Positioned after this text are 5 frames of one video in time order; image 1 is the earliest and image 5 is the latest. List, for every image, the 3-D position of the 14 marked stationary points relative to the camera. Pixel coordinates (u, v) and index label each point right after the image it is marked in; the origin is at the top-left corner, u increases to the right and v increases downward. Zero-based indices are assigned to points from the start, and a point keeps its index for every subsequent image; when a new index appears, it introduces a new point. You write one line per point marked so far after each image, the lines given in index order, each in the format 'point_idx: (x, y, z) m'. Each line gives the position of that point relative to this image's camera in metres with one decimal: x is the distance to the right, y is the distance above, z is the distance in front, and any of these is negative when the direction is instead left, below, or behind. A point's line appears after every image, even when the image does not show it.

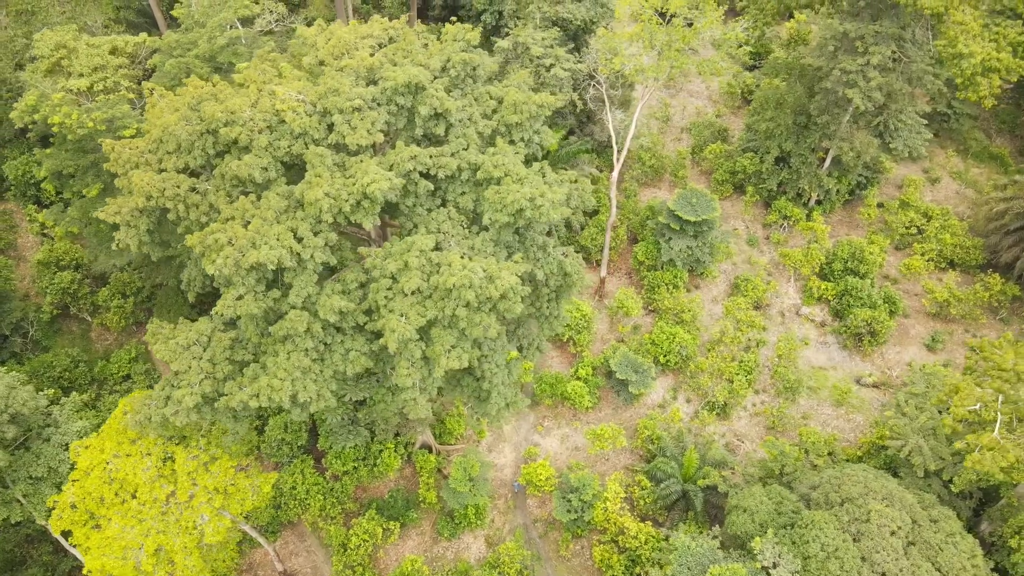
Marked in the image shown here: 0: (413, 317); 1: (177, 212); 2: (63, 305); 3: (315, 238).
0: (-1.1, -0.3, +7.7) m
1: (-3.9, +0.9, +8.7) m
2: (-9.5, -0.4, +15.8) m
3: (-2.1, +0.5, +7.9) m
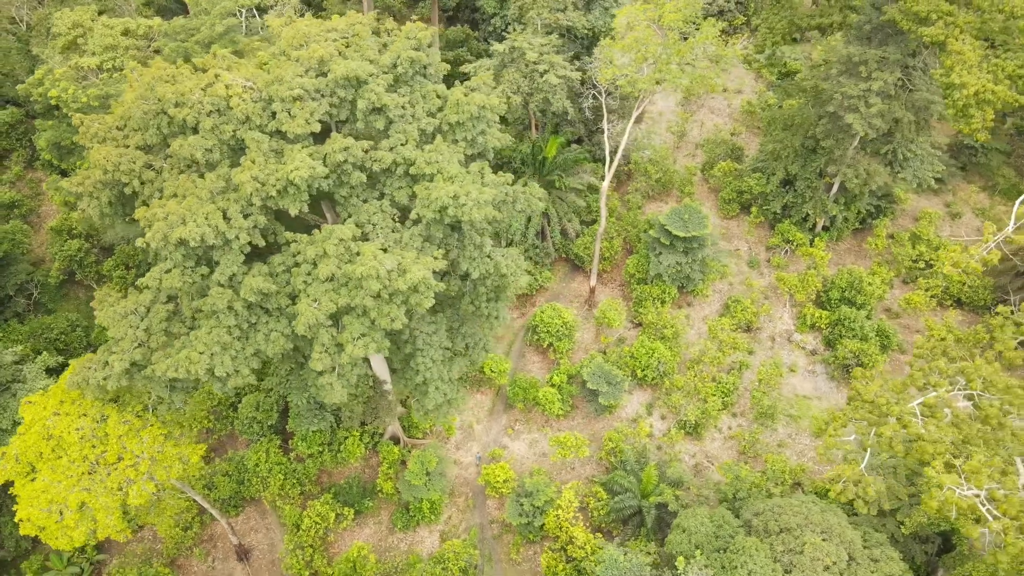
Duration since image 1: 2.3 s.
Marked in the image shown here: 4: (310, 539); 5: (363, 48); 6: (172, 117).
0: (-2.0, -0.2, +7.9) m
1: (-4.6, +1.2, +9.1) m
2: (-9.9, +0.4, +16.5) m
3: (-3.0, +0.8, +8.2) m
4: (-3.6, -4.5, +13.2) m
5: (-1.9, +3.0, +9.2) m
6: (-4.1, +2.1, +8.9) m
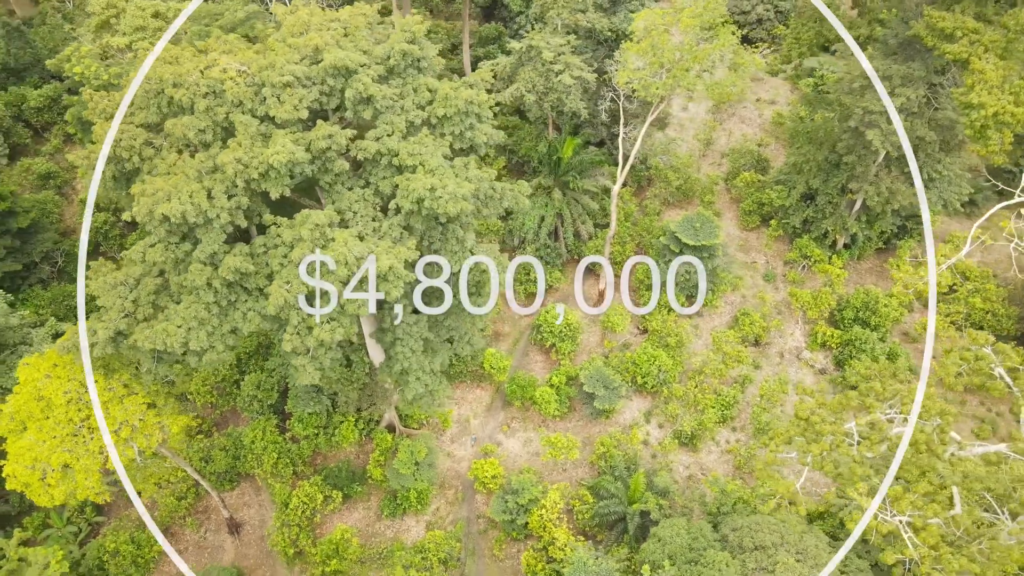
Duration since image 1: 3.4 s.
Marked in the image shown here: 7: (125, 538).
0: (-2.4, 0.0, +8.1) m
1: (-4.8, +1.6, +9.4) m
2: (-9.6, +1.0, +17.1) m
3: (-3.2, +1.0, +8.4) m
4: (-3.9, -4.2, +13.4) m
5: (-1.9, +3.1, +9.3) m
6: (-4.2, +2.4, +9.2) m
7: (-6.8, -4.4, +13.0) m
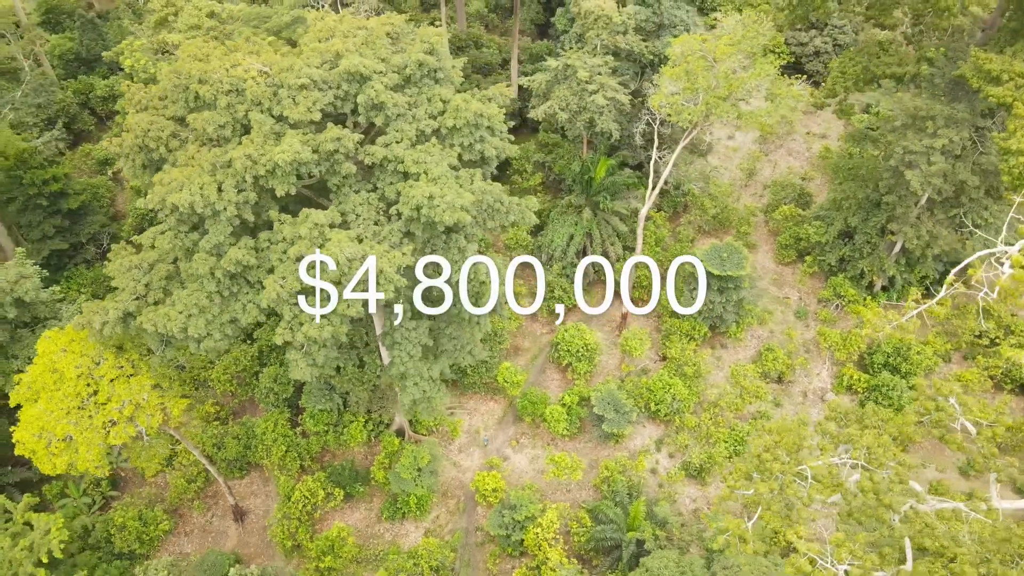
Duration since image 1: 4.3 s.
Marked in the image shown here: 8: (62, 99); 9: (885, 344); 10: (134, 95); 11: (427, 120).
0: (-2.5, +0.1, +8.3) m
1: (-4.7, +1.8, +9.8) m
2: (-9.0, +1.4, +17.9) m
3: (-3.2, +1.1, +8.7) m
4: (-4.0, -4.1, +13.7) m
5: (-1.7, +3.1, +9.6) m
6: (-4.1, +2.5, +9.5) m
7: (-6.9, -4.1, +13.5) m
8: (-11.4, +4.8, +18.9) m
9: (+8.0, -1.2, +15.9) m
10: (-5.3, +2.7, +10.4) m
11: (-1.1, +2.1, +9.3) m
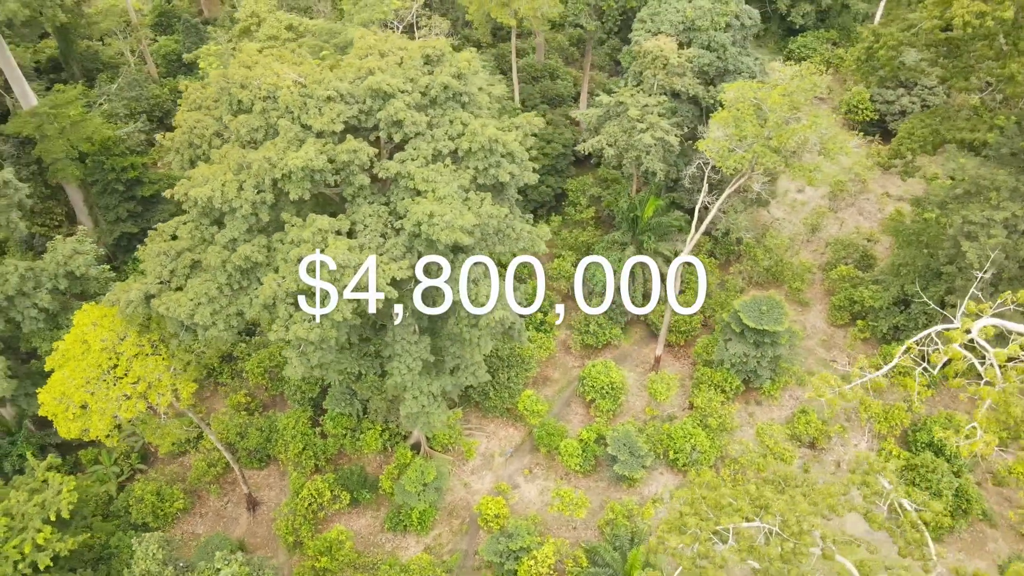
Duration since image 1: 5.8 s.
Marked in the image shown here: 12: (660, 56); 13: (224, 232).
0: (-2.6, +0.1, +8.6) m
1: (-4.4, +2.0, +10.5) m
2: (-7.8, +1.7, +18.9) m
3: (-3.2, +1.2, +9.2) m
4: (-4.0, -4.2, +14.0) m
5: (-1.3, +3.0, +9.9) m
6: (-3.7, +2.6, +10.1) m
7: (-6.9, -3.8, +14.1) m
8: (-9.7, +5.3, +20.3) m
9: (+8.5, -2.7, +15.0) m
10: (-4.8, +2.9, +11.1) m
11: (-0.8, +1.9, +9.5) m
12: (+3.1, +4.8, +15.2) m
13: (-3.6, +0.7, +9.3) m
